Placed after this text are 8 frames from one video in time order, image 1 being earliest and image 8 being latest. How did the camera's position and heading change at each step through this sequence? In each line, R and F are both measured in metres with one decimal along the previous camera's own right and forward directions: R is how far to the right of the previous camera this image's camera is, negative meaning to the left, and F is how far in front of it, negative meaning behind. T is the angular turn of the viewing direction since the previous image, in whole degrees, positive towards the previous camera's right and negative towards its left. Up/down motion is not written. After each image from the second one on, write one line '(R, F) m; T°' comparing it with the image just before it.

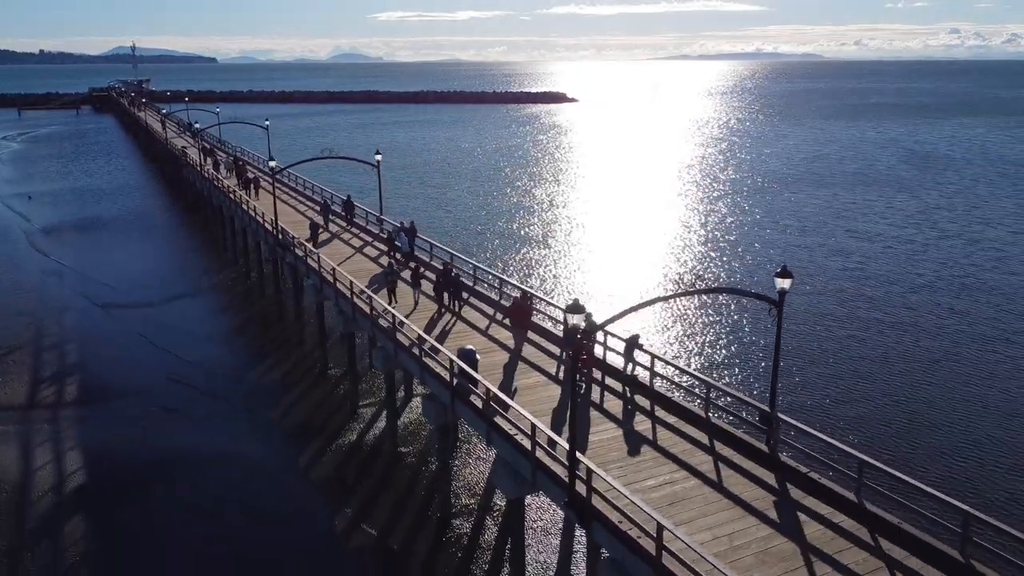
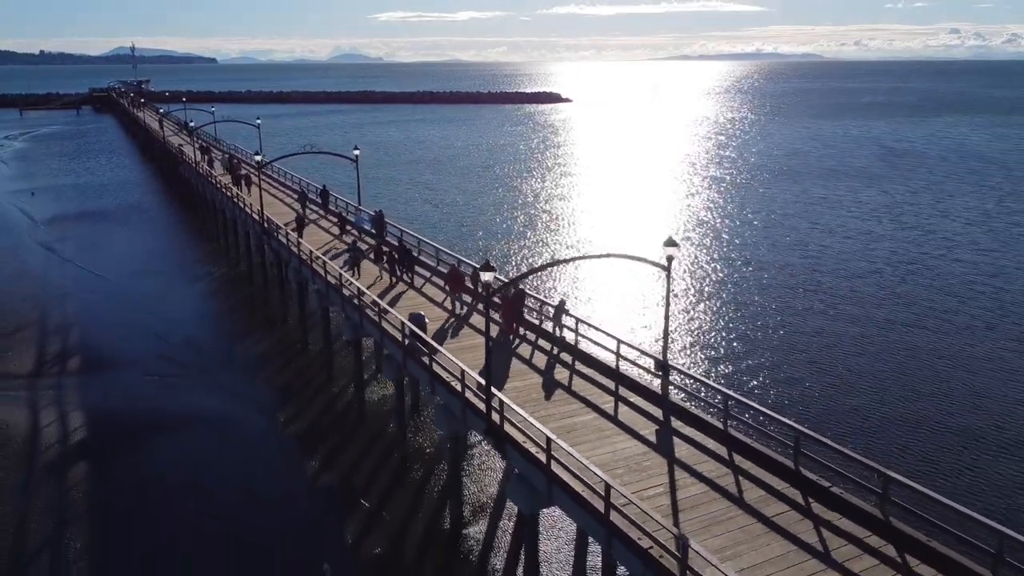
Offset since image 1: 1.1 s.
(+0.3, -0.9) m; 0°
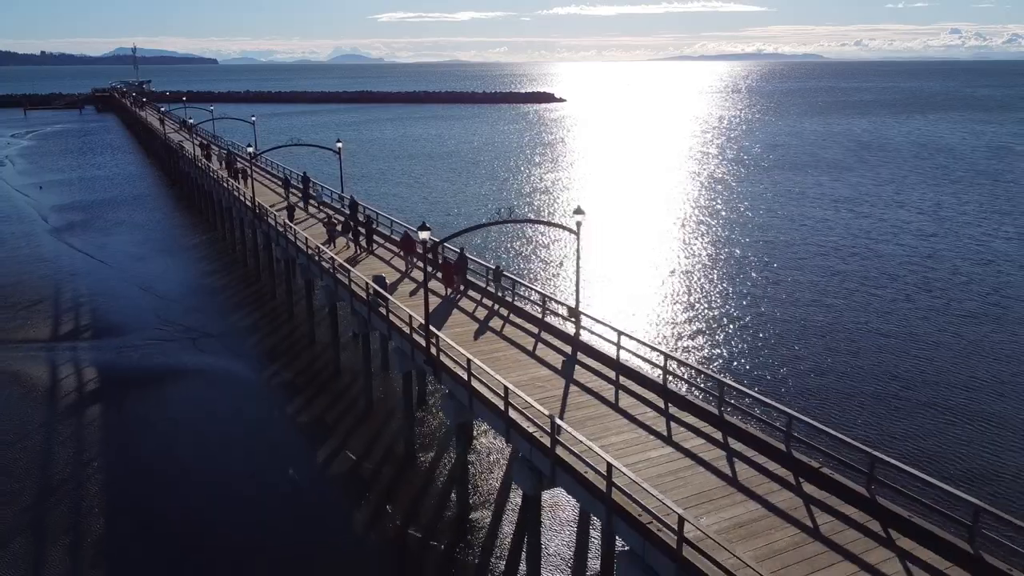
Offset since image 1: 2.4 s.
(+0.7, -2.7) m; 0°
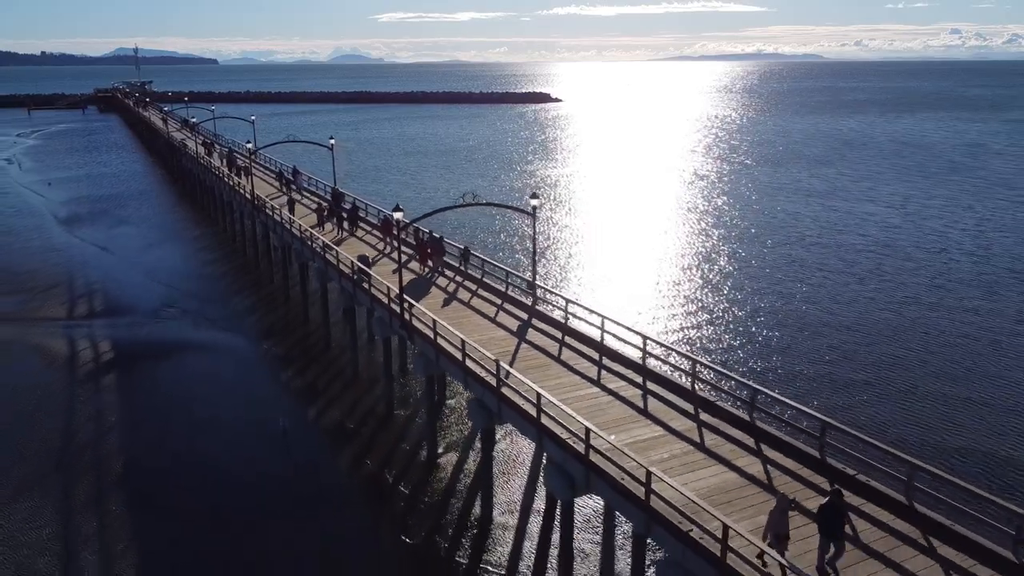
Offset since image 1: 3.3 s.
(+0.5, -2.2) m; 0°
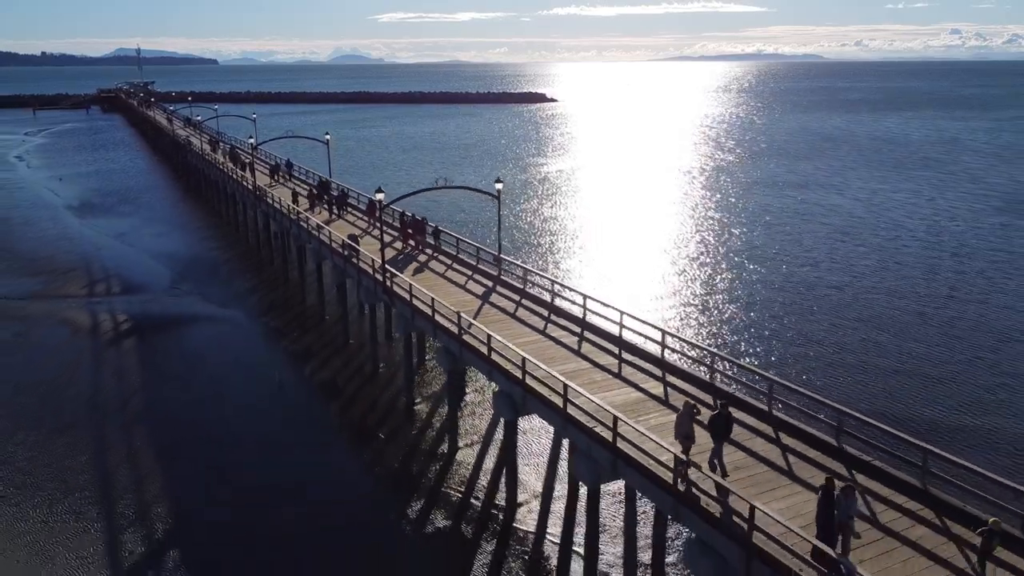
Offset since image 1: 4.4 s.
(+0.5, -2.7) m; 0°
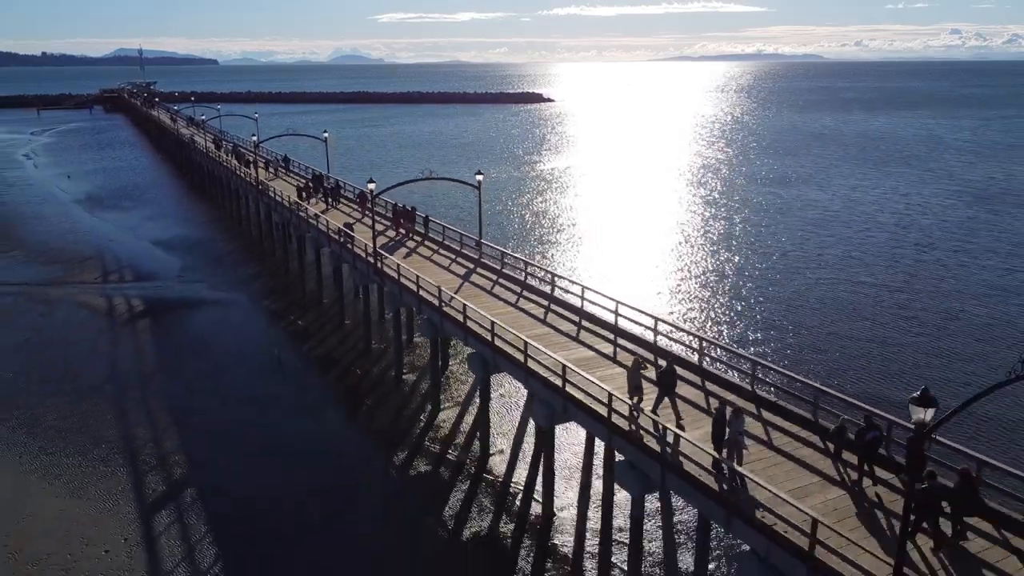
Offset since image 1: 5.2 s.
(+0.4, -2.1) m; 0°
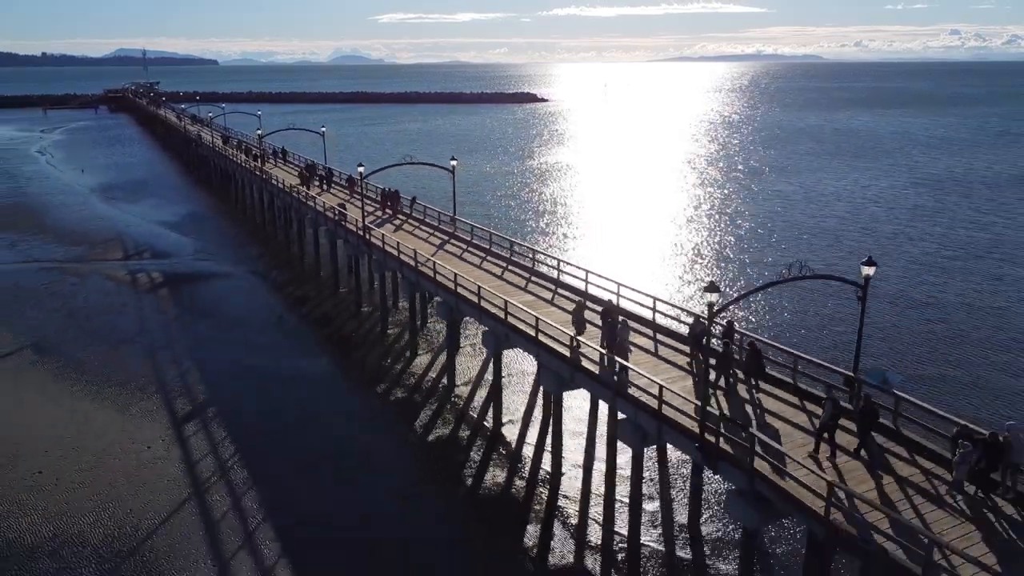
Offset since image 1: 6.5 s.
(+0.6, -3.7) m; 0°
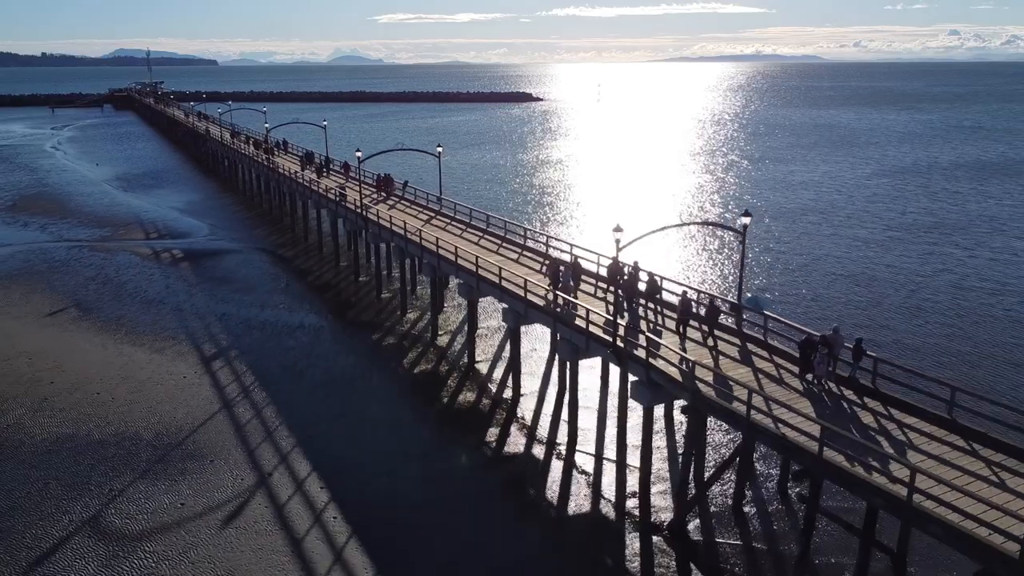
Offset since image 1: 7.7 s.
(+0.5, -3.7) m; 0°
